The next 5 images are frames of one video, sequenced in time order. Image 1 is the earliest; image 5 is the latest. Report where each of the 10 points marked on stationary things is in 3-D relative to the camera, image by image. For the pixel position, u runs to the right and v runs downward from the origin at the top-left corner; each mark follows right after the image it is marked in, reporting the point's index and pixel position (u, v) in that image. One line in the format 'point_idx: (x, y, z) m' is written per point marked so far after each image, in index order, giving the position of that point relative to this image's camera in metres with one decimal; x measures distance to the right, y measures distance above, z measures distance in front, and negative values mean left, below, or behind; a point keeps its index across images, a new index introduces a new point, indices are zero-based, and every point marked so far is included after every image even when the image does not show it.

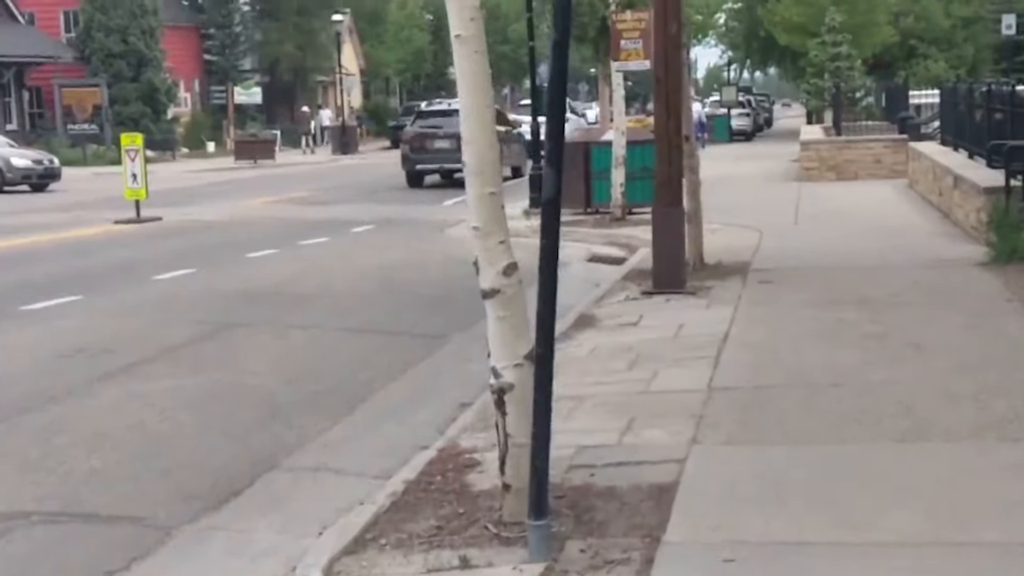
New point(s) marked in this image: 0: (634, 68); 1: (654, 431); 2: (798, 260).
0: (+1.4, +2.9, +18.5) m
1: (+0.7, -0.8, +7.8) m
2: (+3.1, +0.3, +15.9) m
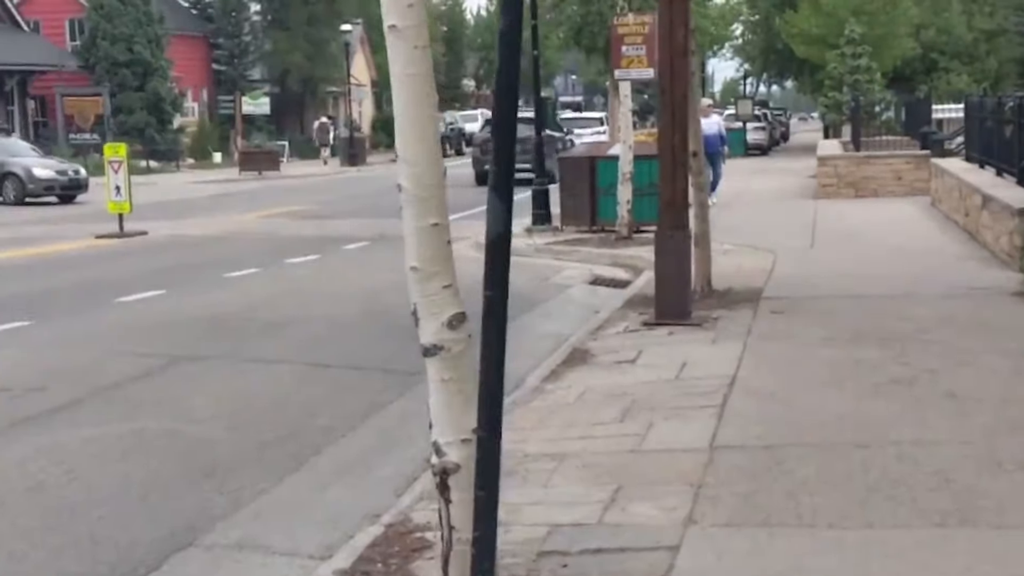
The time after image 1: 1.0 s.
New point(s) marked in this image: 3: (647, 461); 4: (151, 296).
0: (+1.4, +2.6, +17.3) m
1: (+0.6, -1.0, +6.5) m
2: (+3.0, 0.0, +14.6) m
3: (+0.7, -0.9, +7.4) m
4: (-3.8, -0.1, +15.5) m
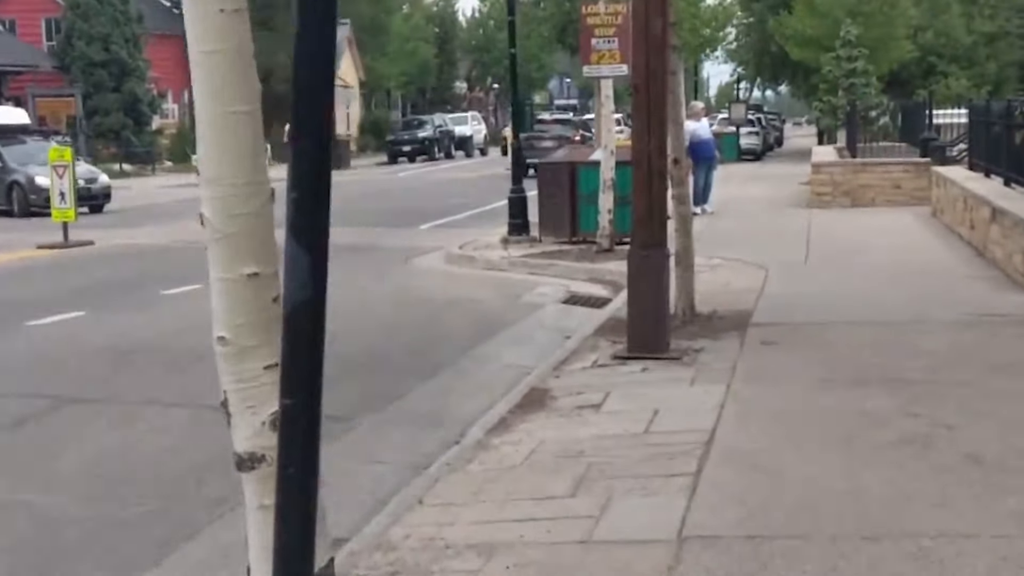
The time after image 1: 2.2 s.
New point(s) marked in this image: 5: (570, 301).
0: (+1.0, +2.3, +15.8) m
1: (+0.2, -1.2, +5.0) m
2: (+2.7, -0.2, +13.1) m
3: (+0.3, -1.1, +5.8) m
4: (-4.2, -0.3, +13.9) m
5: (+0.6, -0.1, +16.3) m
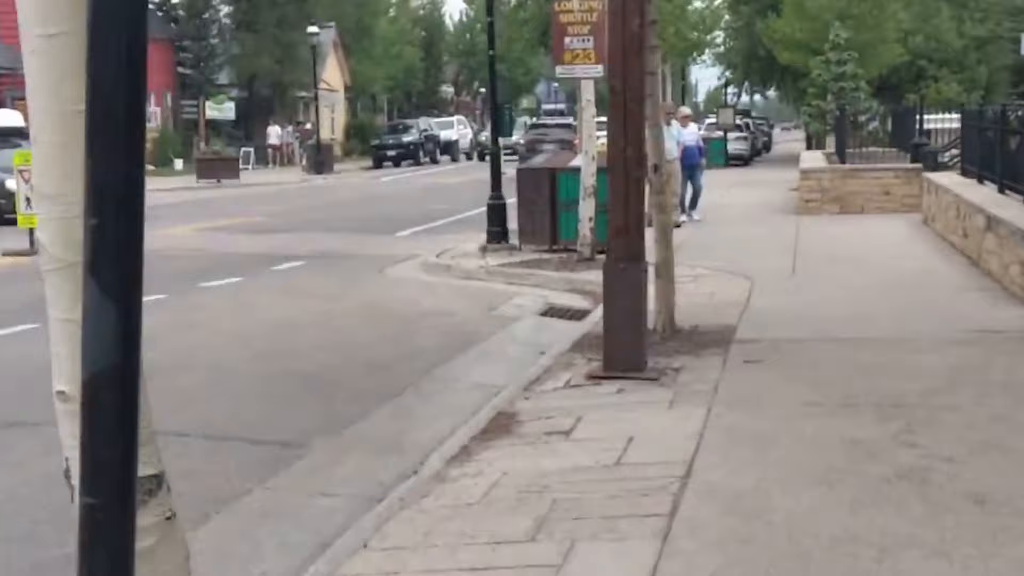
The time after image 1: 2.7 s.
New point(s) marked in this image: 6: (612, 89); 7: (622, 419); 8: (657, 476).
0: (+0.7, +2.2, +15.1) m
1: (+0.1, -1.2, +4.3) m
2: (+2.4, -0.3, +12.4) m
3: (+0.1, -1.2, +5.2) m
4: (-4.4, -0.4, +13.2) m
5: (+0.4, -0.3, +15.6) m
6: (+0.7, +1.4, +10.1) m
7: (+0.7, -0.8, +8.8) m
8: (+0.7, -0.9, +7.2) m
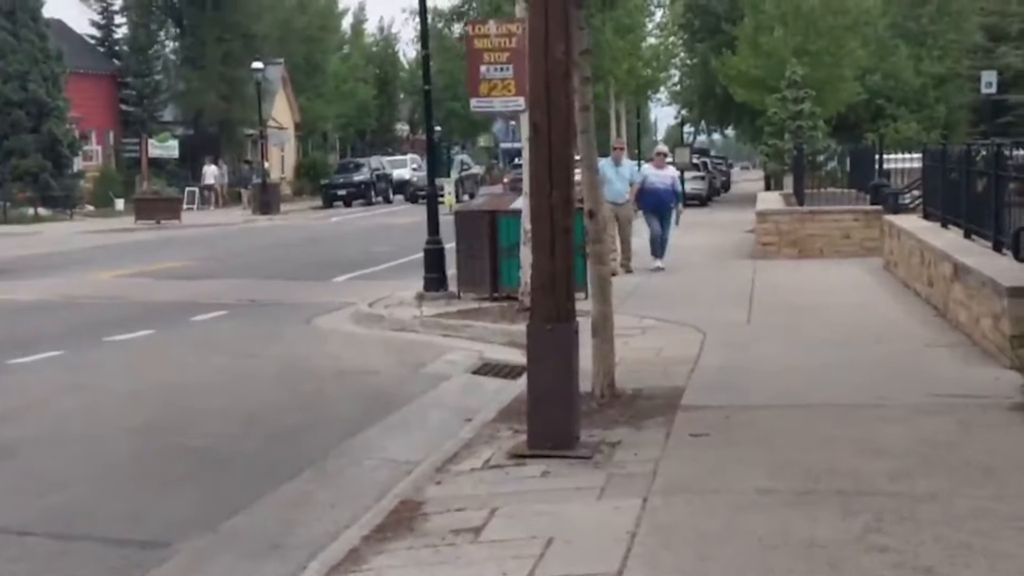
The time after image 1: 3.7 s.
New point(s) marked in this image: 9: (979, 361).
0: (+0.1, +1.7, +13.9) m
1: (-0.3, -1.5, +3.0) m
2: (+1.8, -0.8, +11.2) m
3: (-0.3, -1.4, +3.8) m
4: (-5.0, -0.9, +11.7) m
5: (-0.3, -0.8, +14.3) m
6: (+0.2, +1.0, +8.9) m
7: (+0.2, -1.1, +7.5) m
8: (+0.3, -1.2, +5.9) m
9: (+3.9, -0.6, +12.2) m
